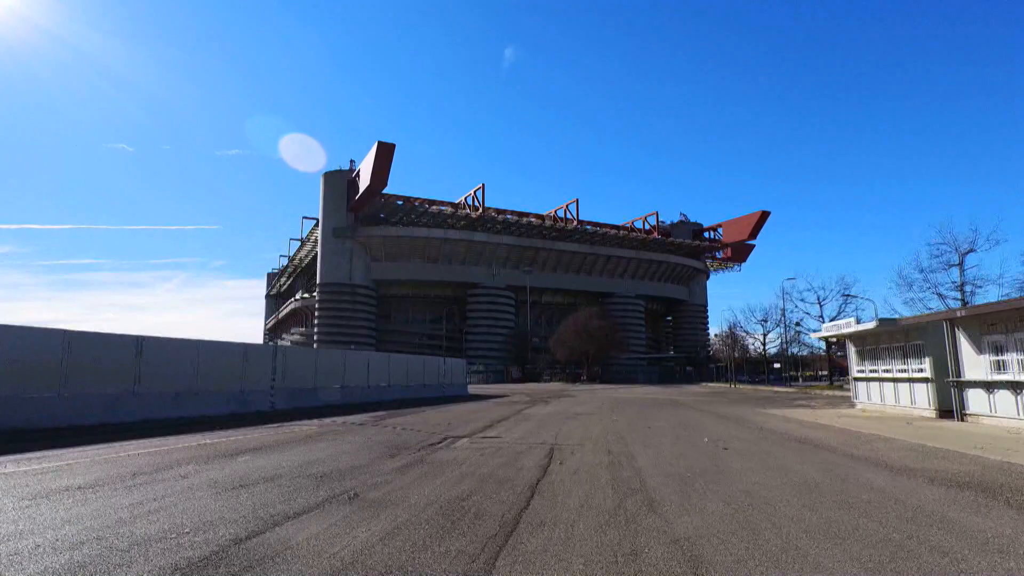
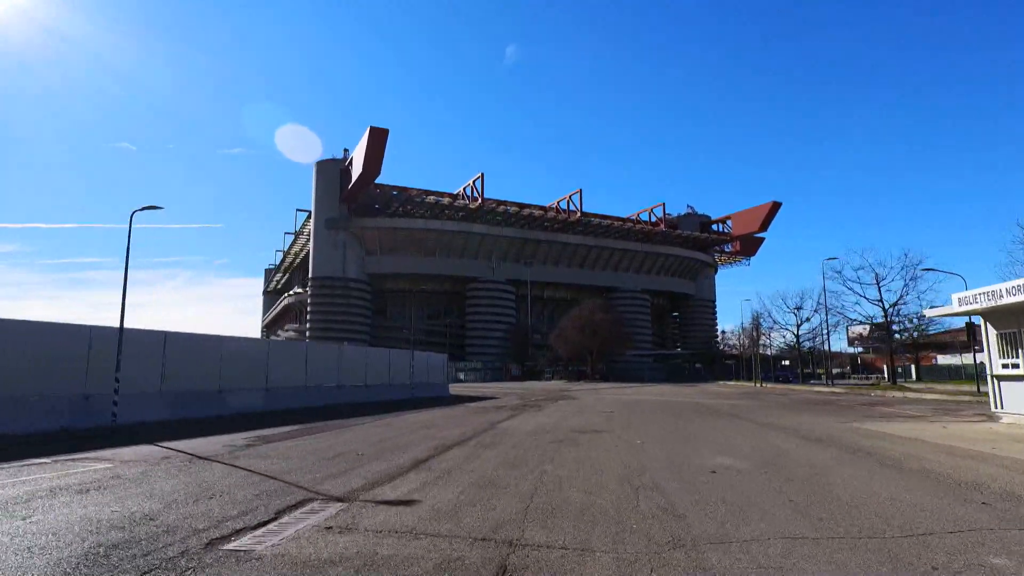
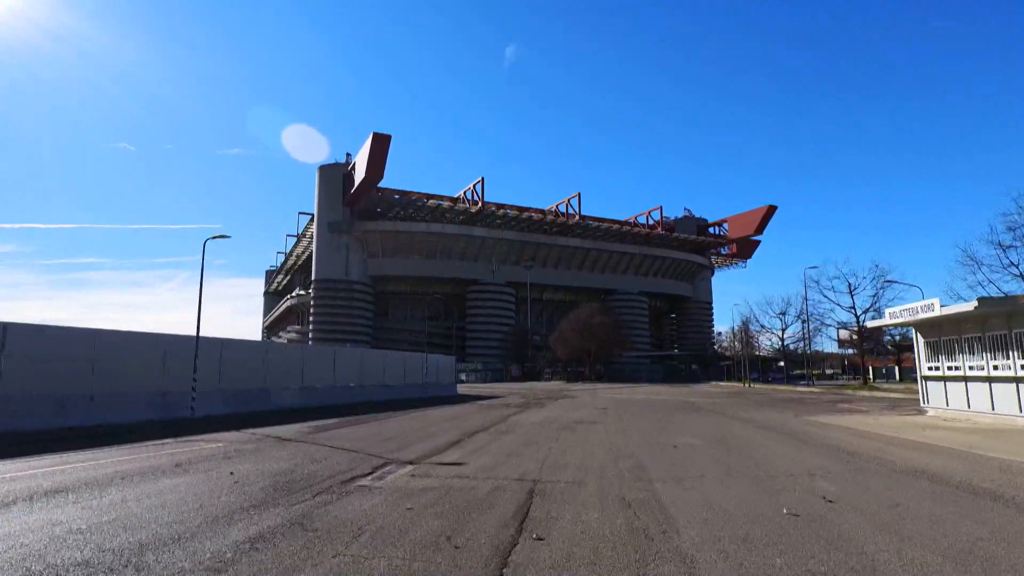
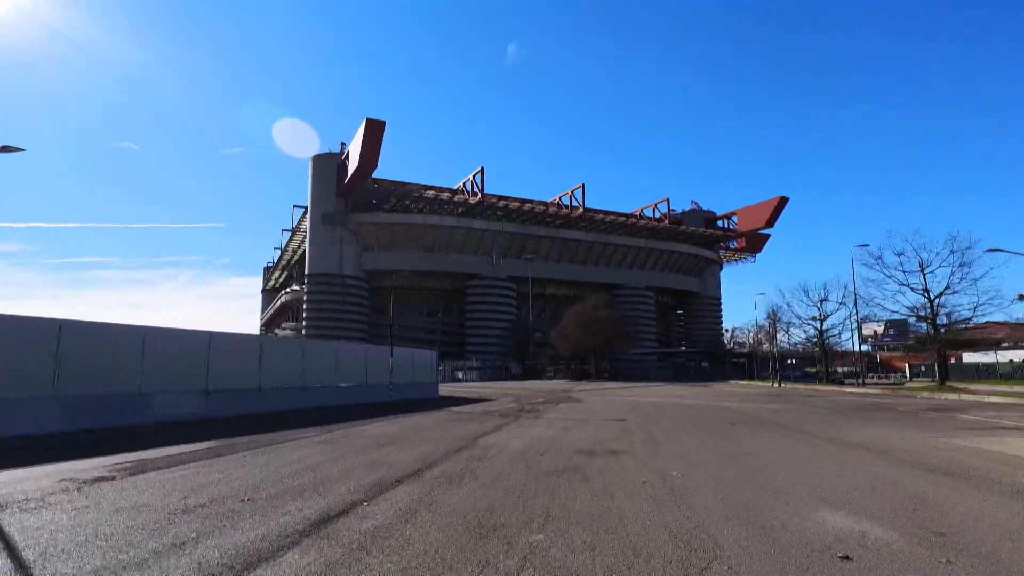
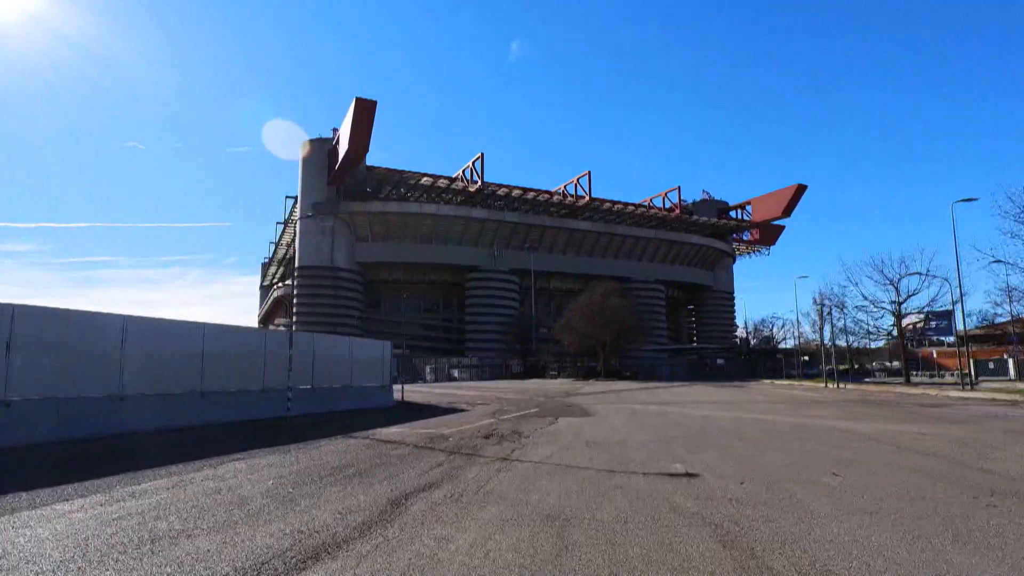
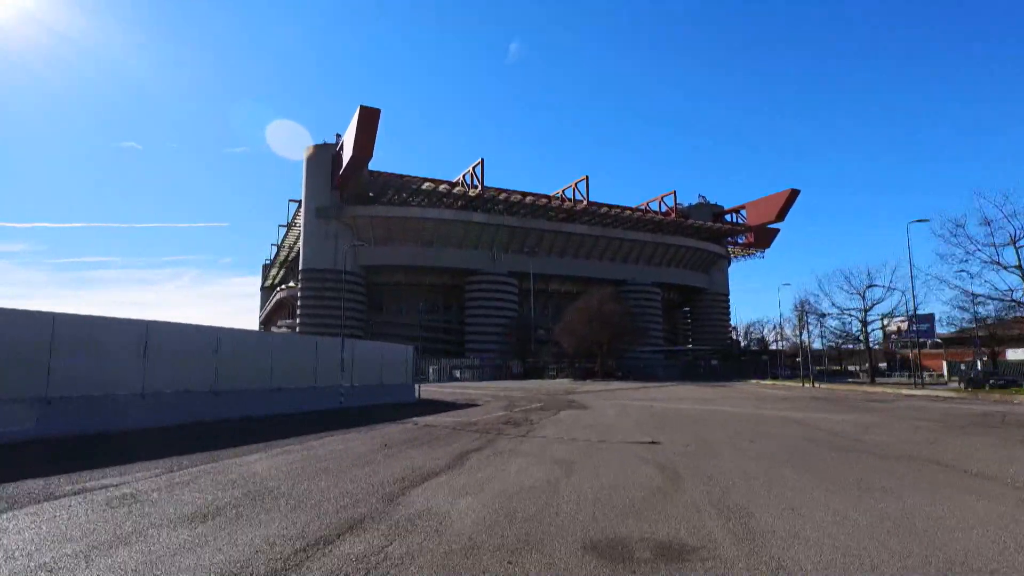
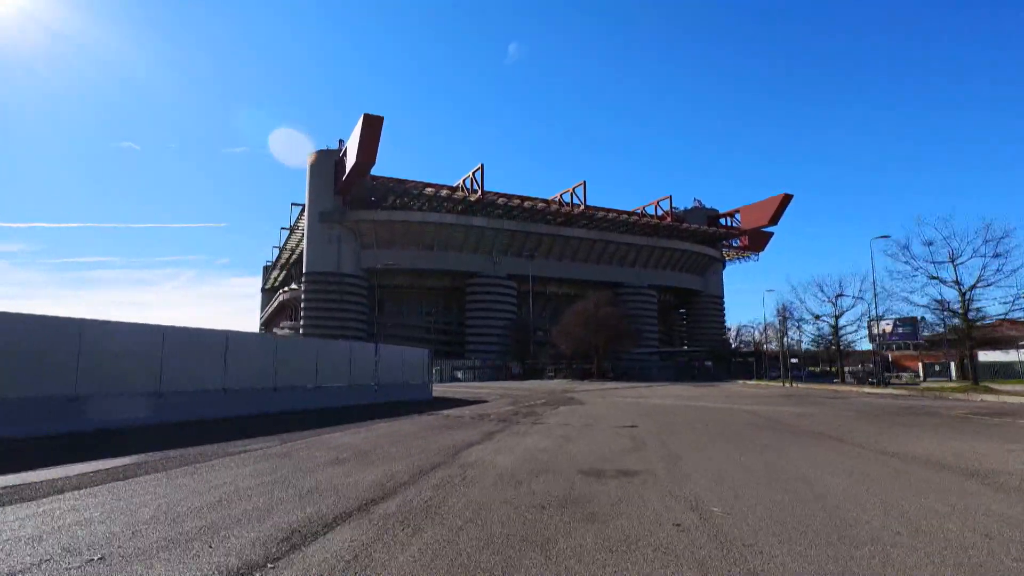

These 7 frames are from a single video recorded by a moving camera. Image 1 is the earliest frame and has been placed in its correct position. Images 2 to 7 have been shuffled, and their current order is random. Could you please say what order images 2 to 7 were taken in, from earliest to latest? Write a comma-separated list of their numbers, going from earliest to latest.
3, 2, 4, 7, 6, 5
